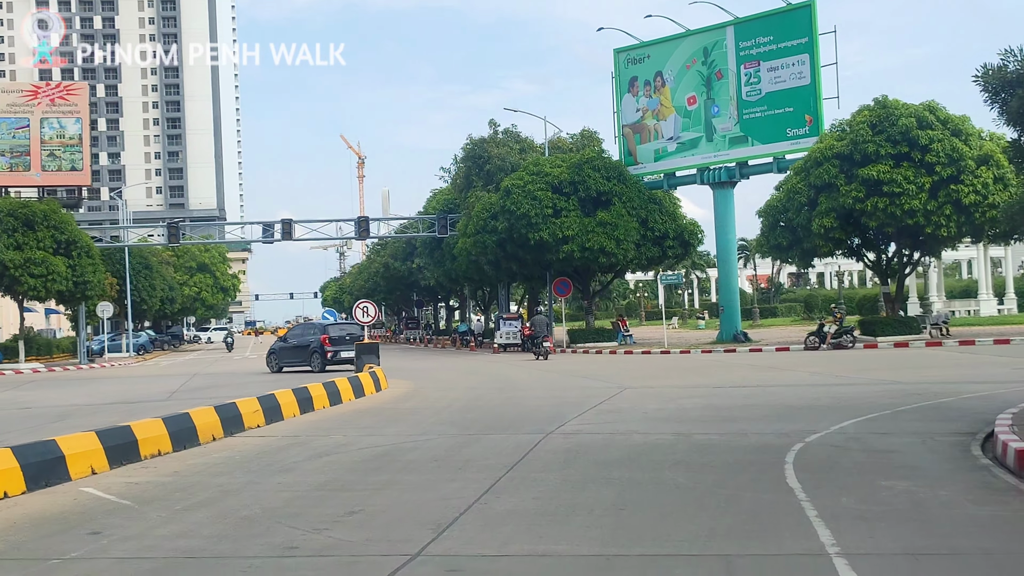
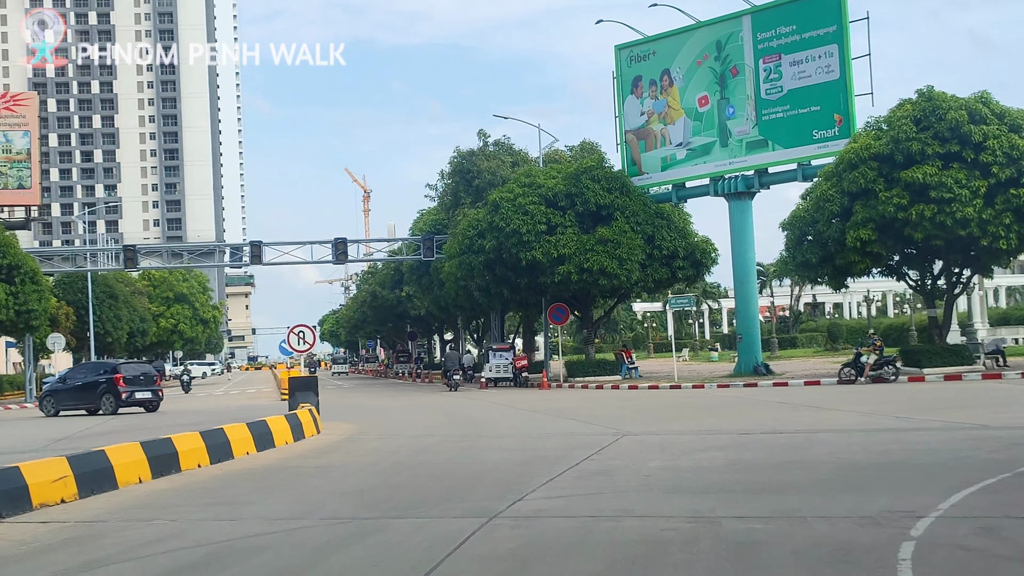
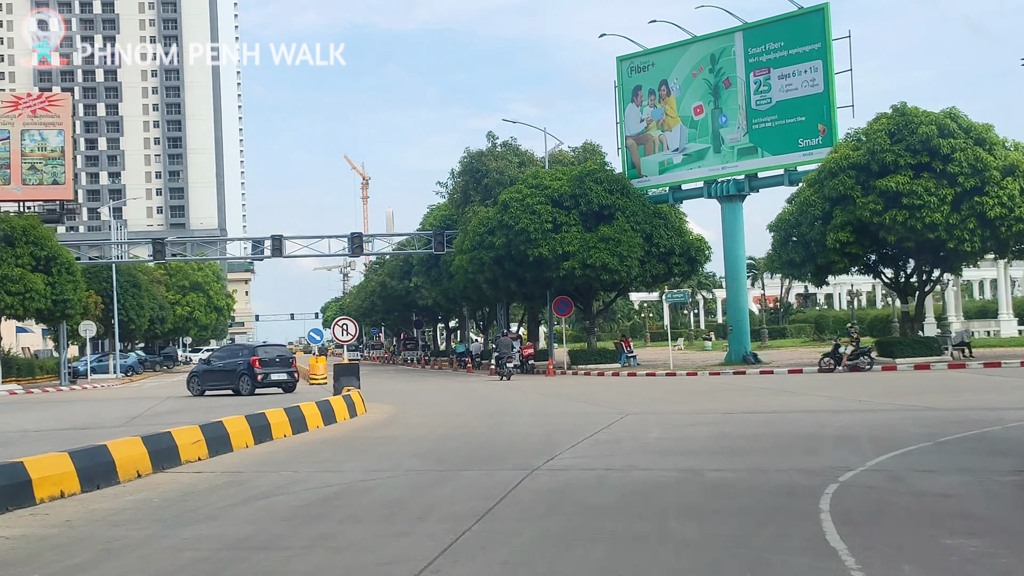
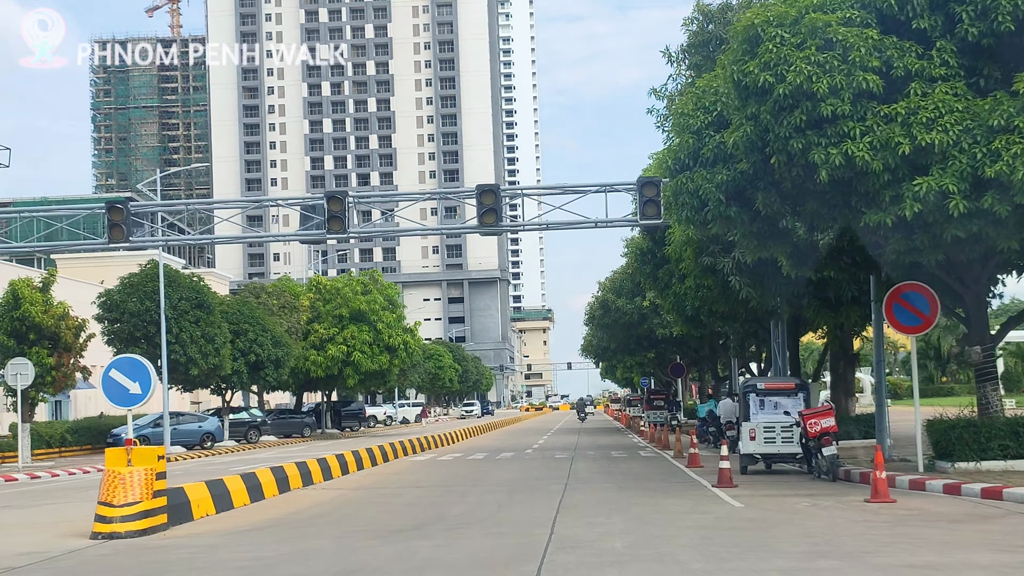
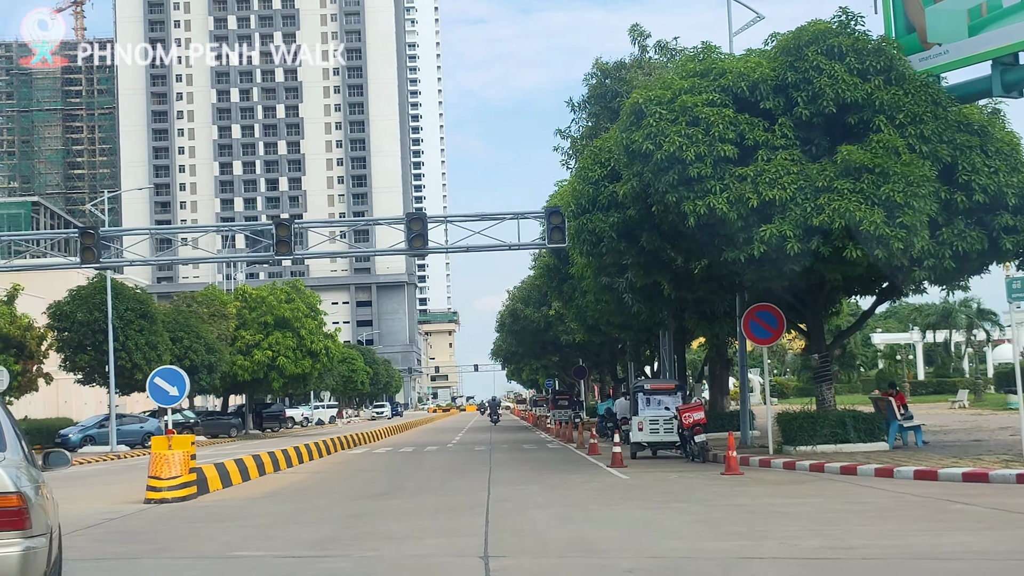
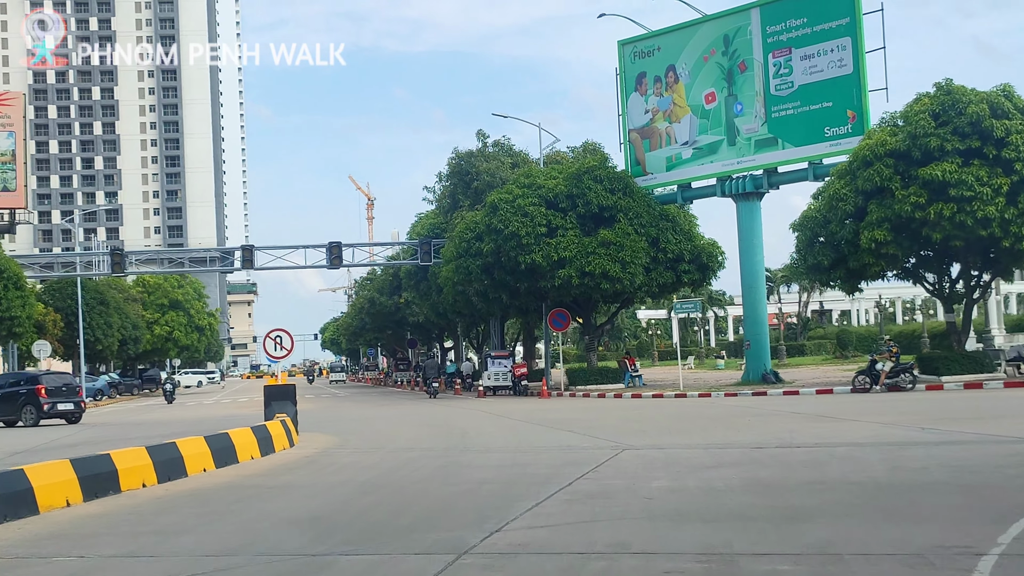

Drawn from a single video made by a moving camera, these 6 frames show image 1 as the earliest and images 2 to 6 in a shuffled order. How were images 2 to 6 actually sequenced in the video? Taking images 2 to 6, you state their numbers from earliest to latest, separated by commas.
3, 2, 6, 5, 4
